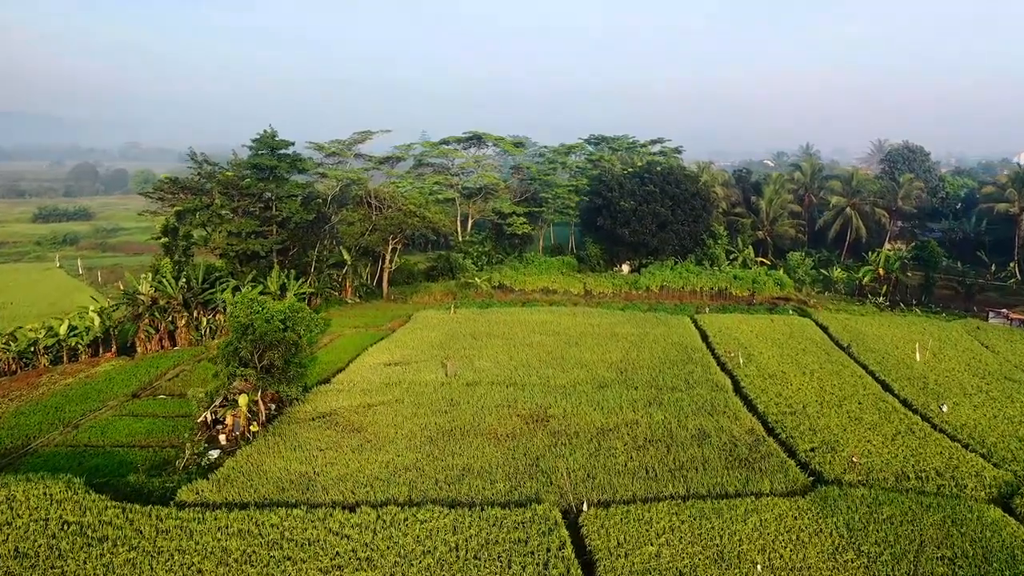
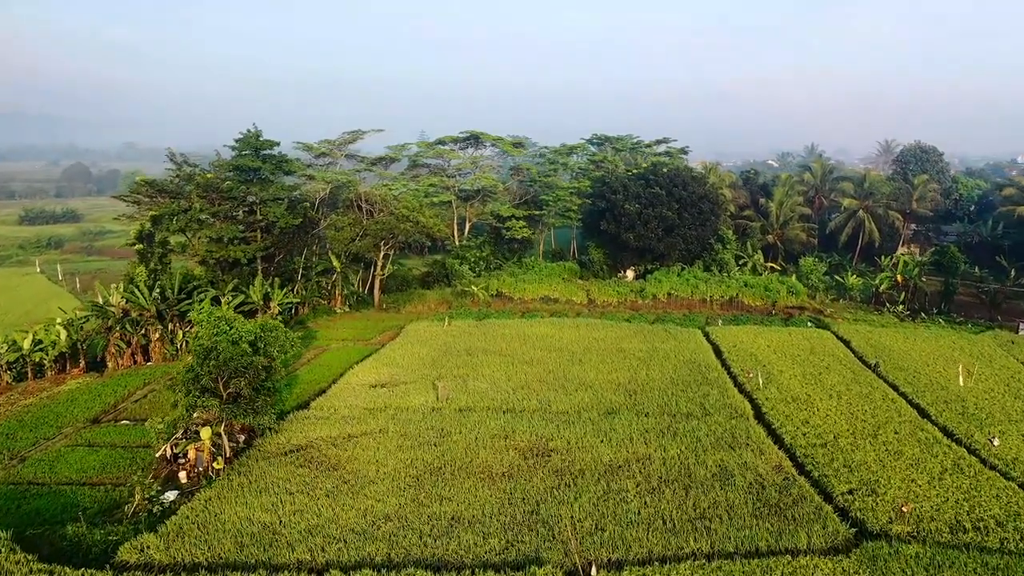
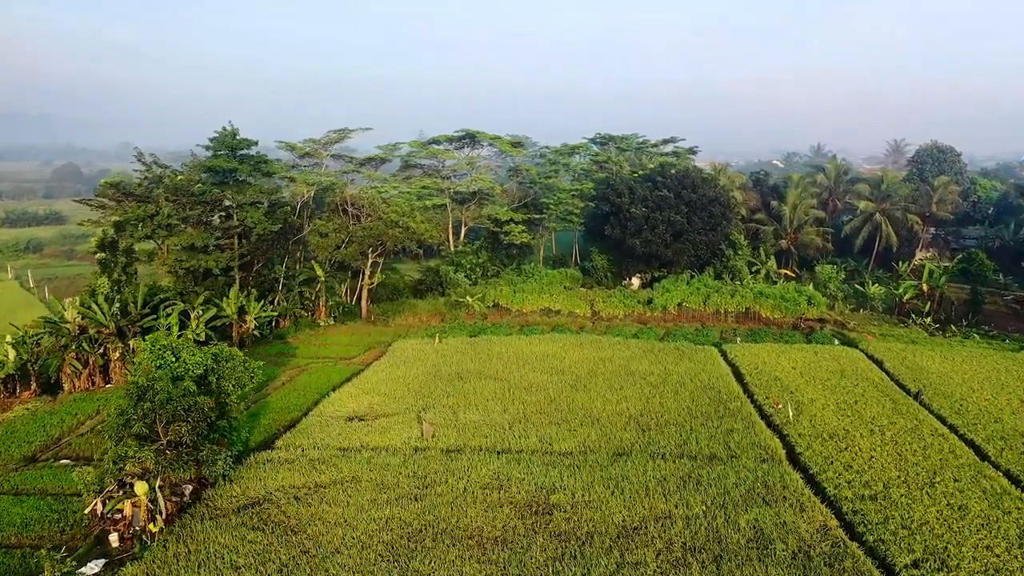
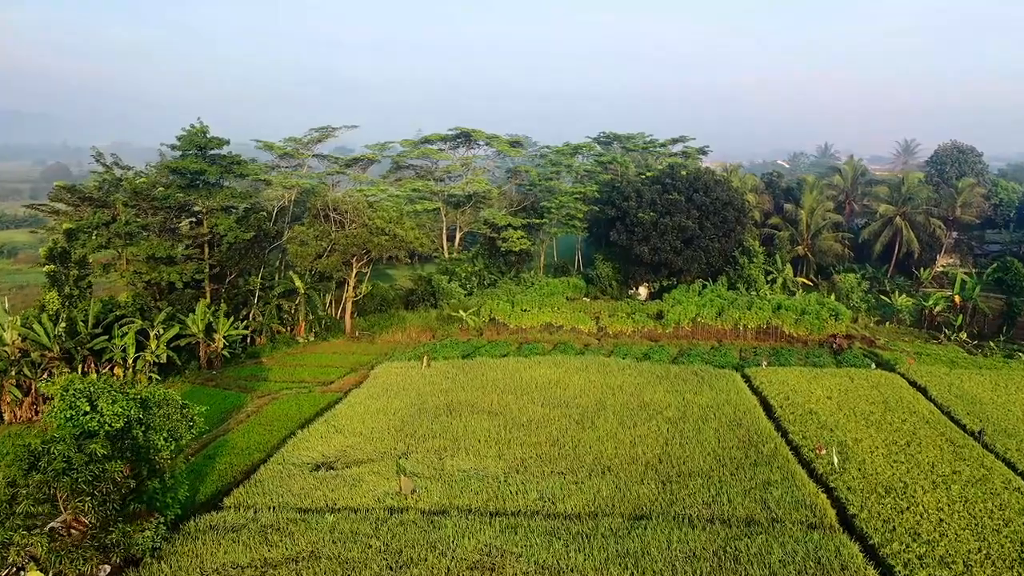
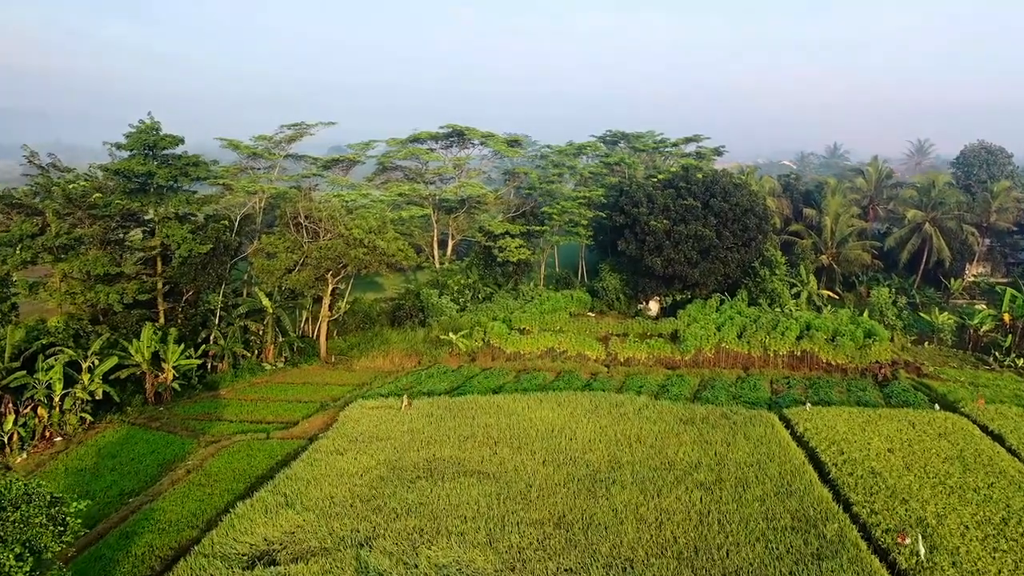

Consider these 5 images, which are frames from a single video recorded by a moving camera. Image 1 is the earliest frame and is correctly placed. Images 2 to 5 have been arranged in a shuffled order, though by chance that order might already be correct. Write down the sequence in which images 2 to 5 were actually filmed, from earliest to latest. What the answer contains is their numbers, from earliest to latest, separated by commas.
2, 3, 4, 5
